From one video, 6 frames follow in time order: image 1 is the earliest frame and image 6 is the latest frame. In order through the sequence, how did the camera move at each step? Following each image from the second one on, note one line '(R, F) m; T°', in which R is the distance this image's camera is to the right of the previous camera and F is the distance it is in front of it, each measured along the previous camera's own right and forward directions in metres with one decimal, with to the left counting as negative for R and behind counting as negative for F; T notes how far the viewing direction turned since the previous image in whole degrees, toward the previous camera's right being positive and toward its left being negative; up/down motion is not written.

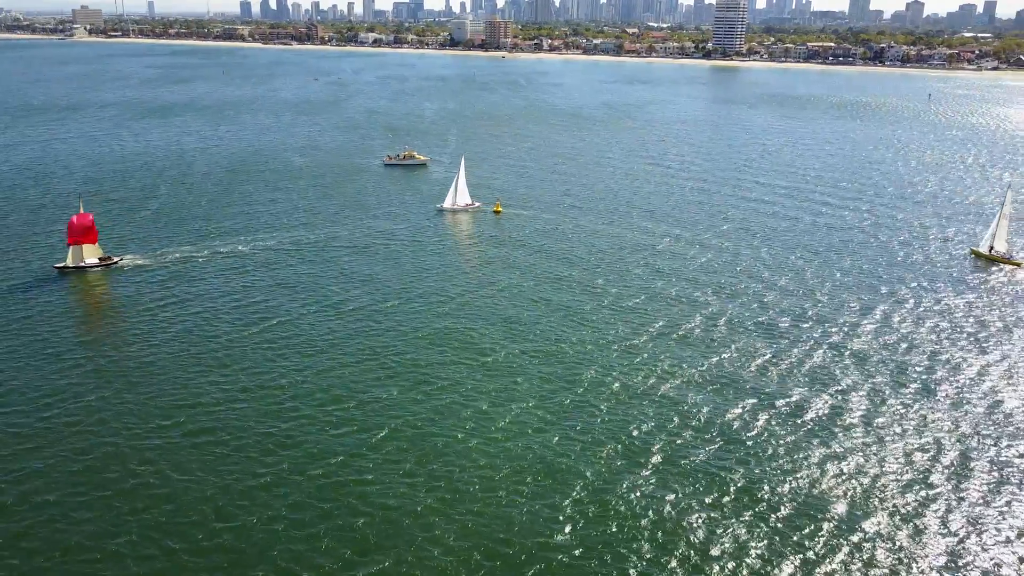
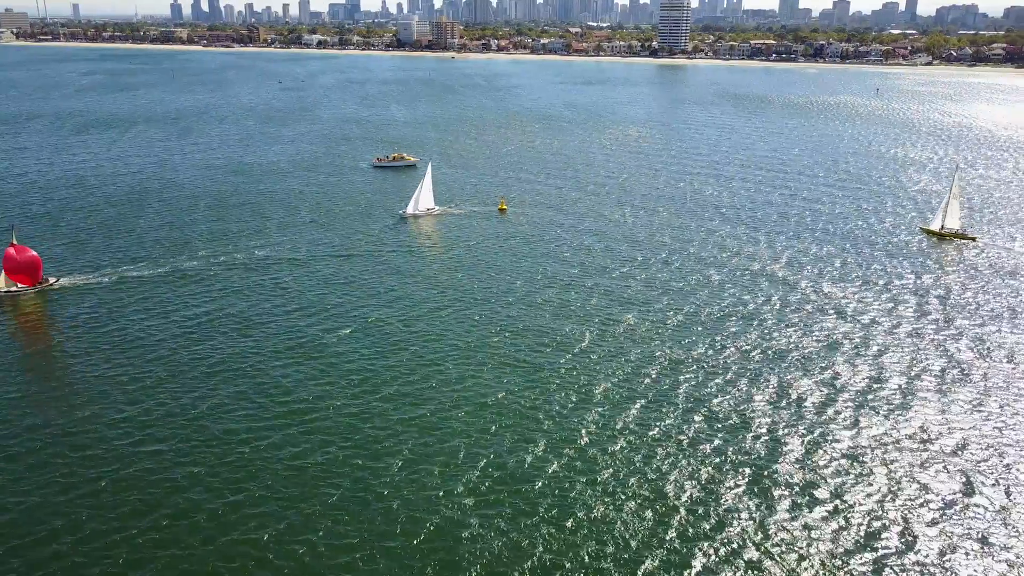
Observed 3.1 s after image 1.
(-7.6, +1.0) m; +5°
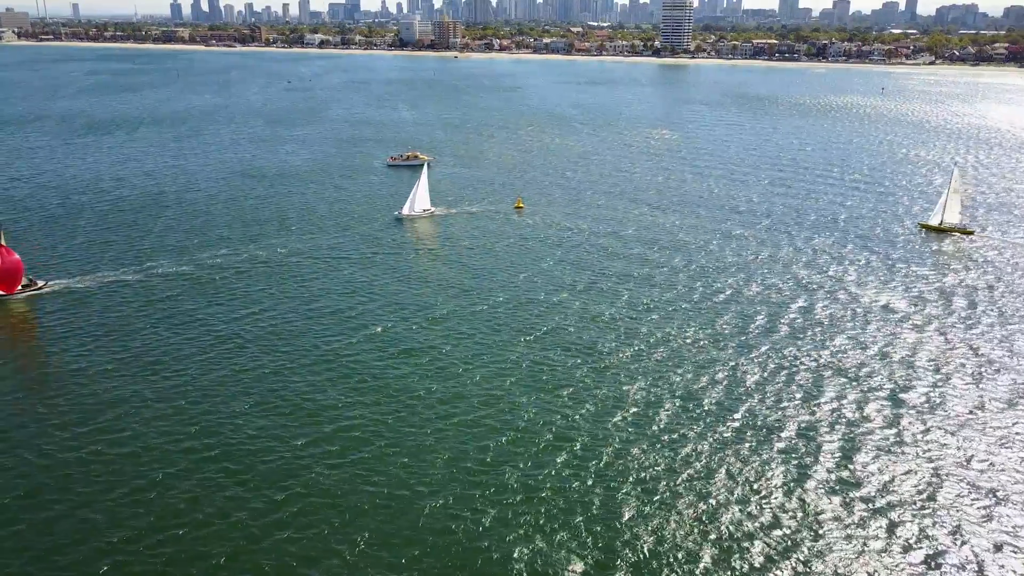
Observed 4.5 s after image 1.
(-2.2, +0.2) m; 0°
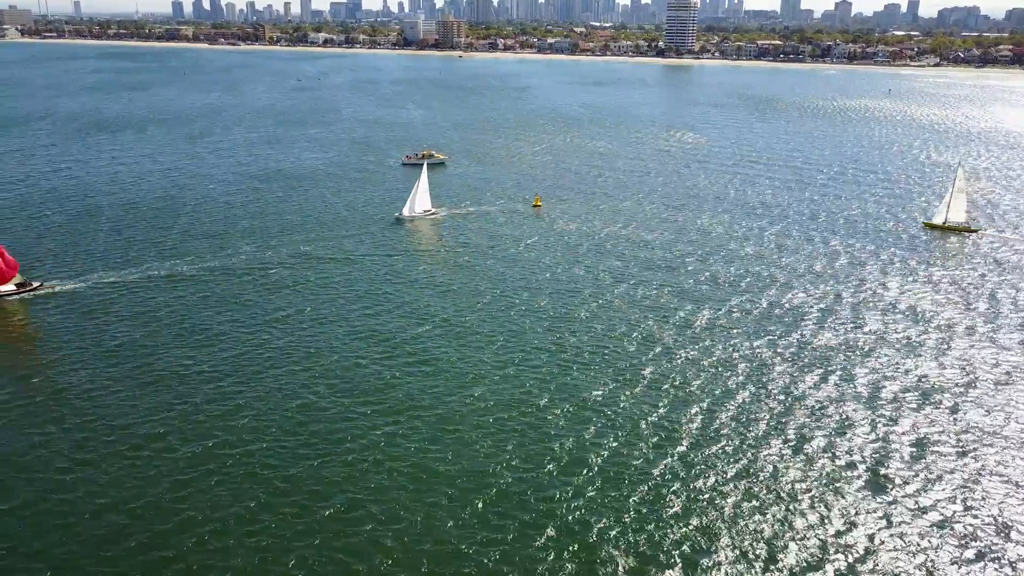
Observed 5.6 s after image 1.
(-2.4, +0.3) m; 0°
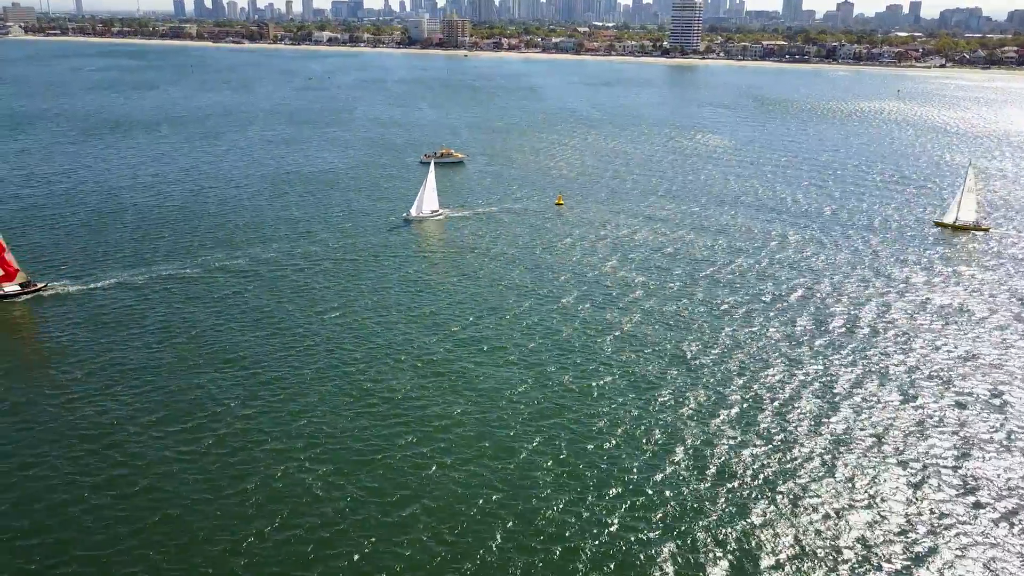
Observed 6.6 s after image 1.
(-2.9, +0.3) m; 0°
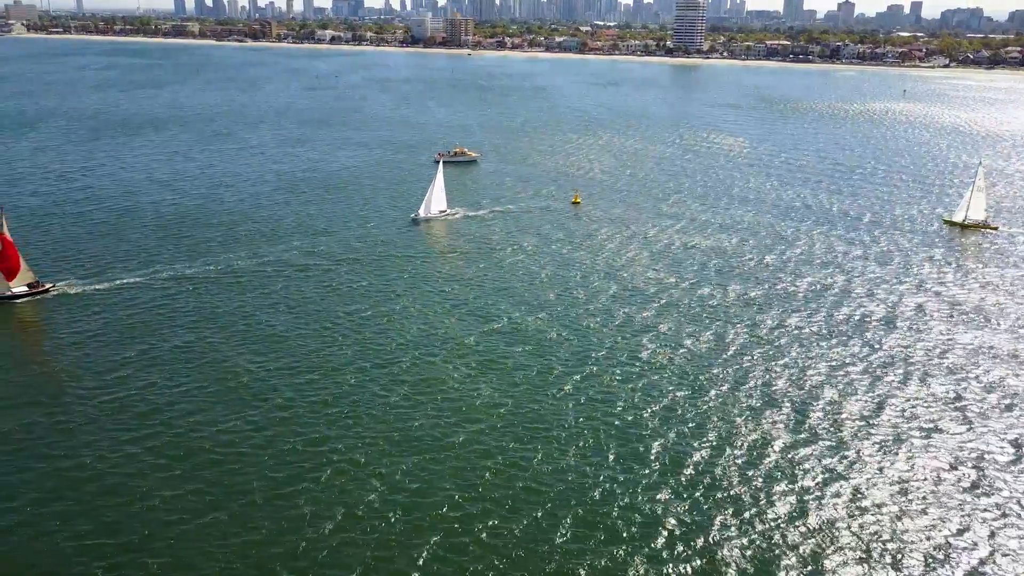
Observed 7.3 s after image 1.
(-2.4, +0.2) m; 0°
